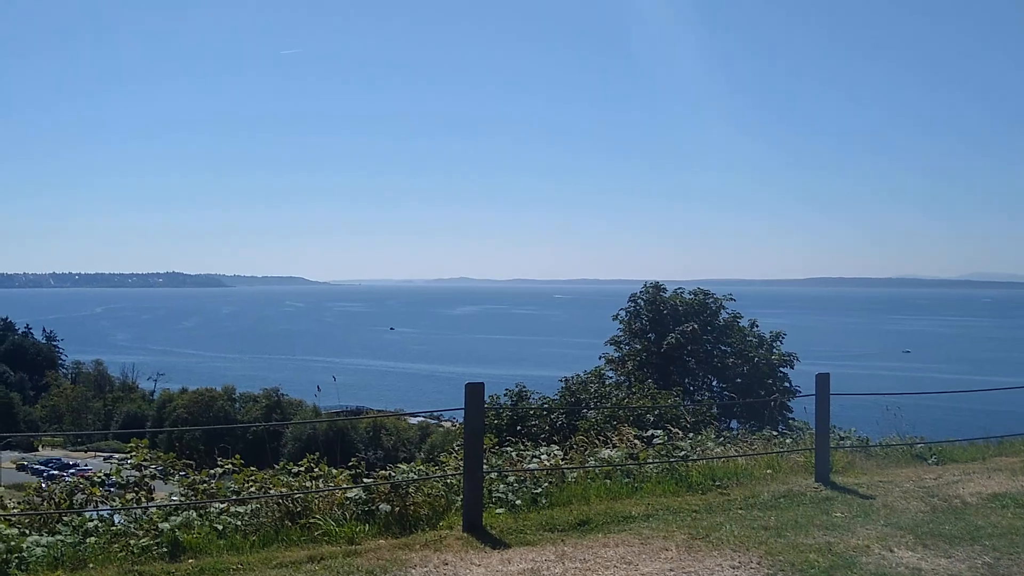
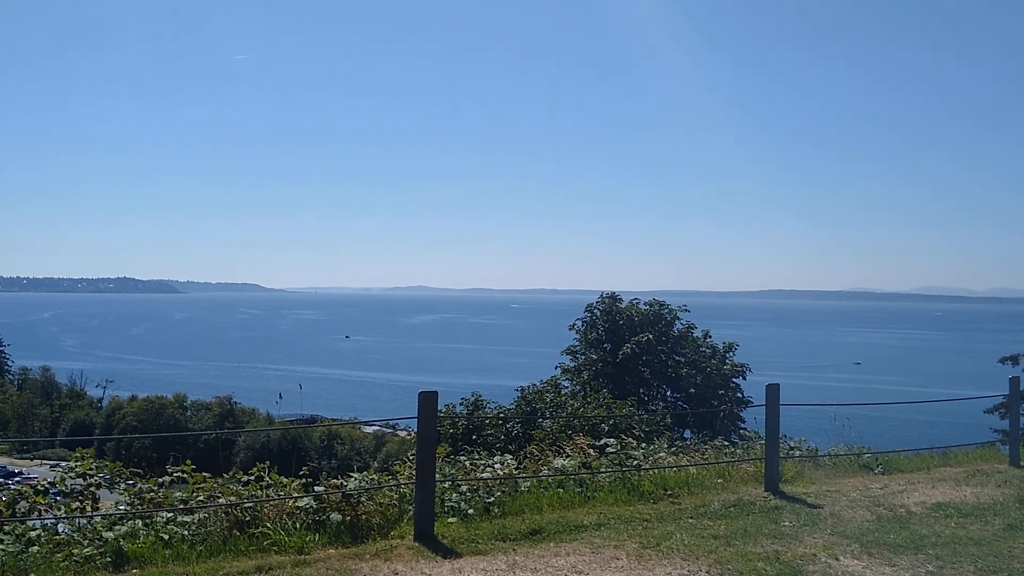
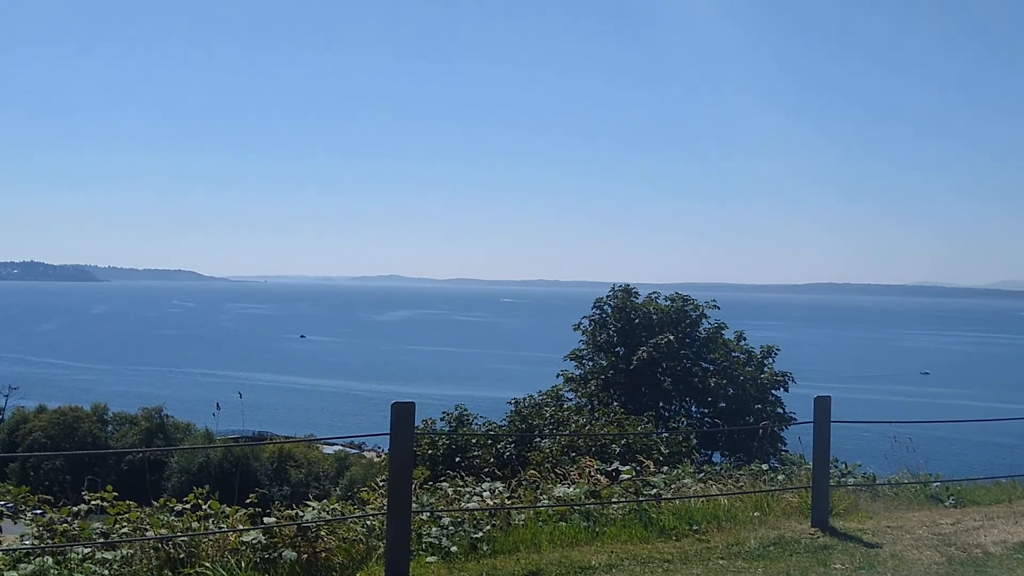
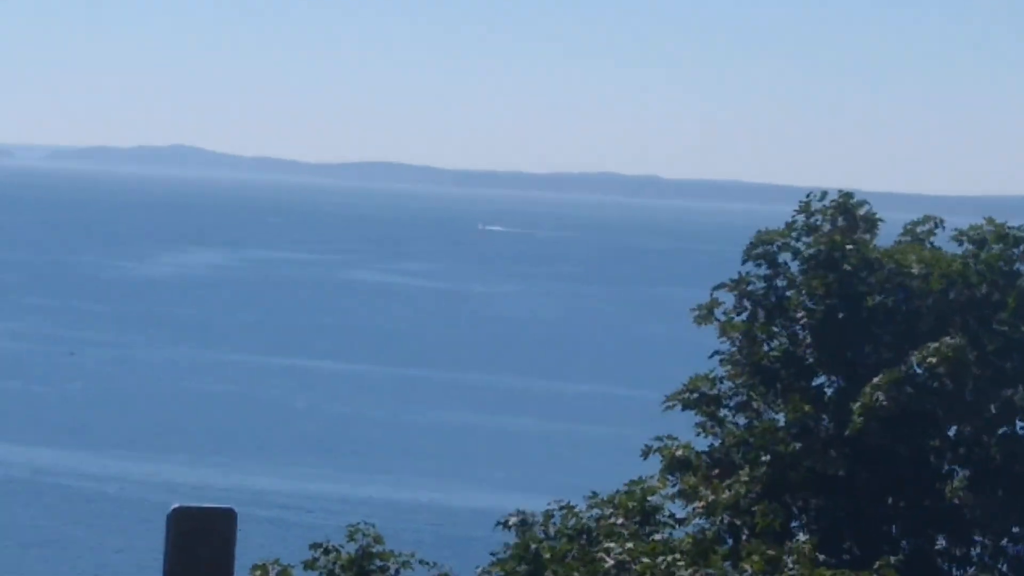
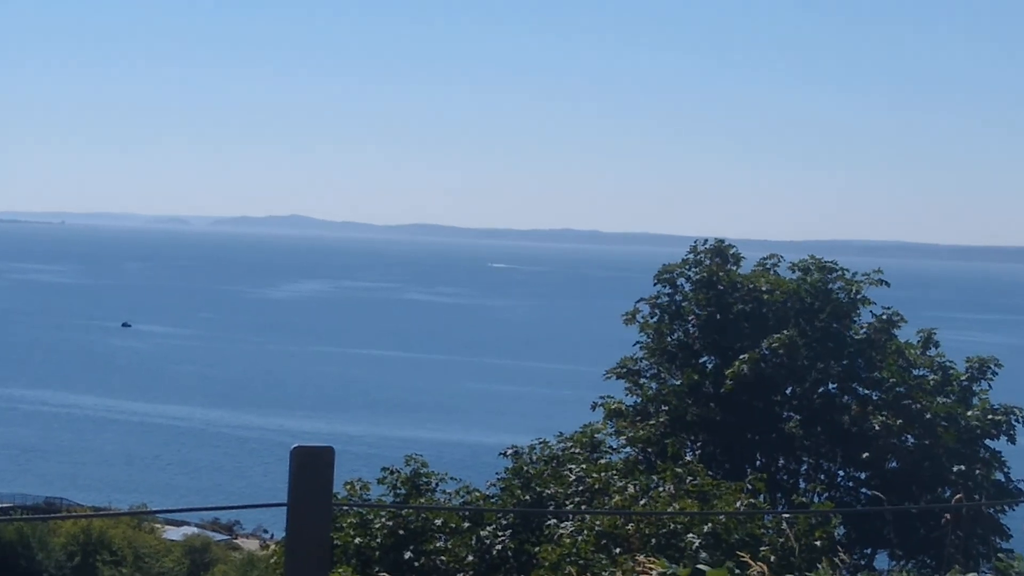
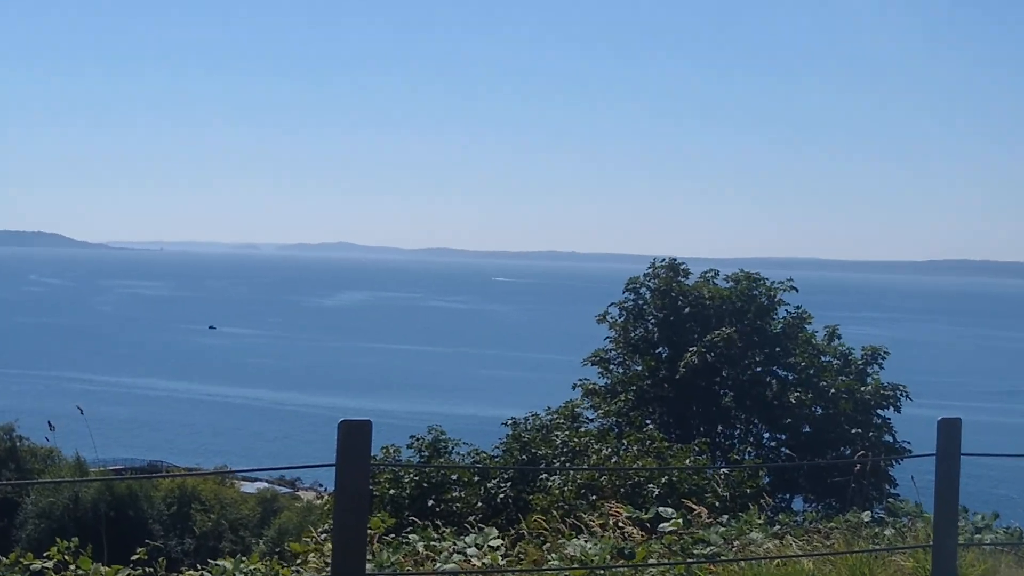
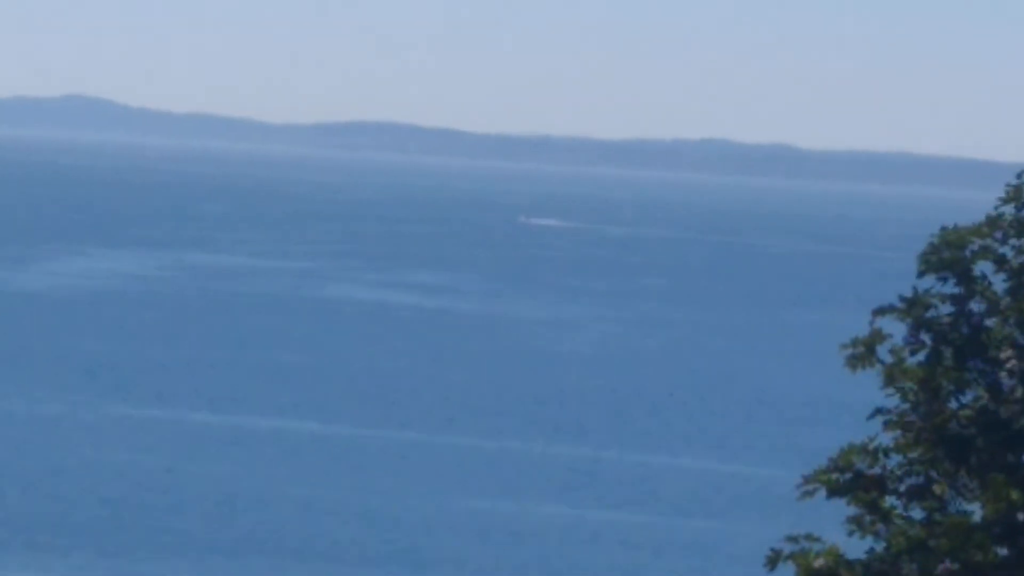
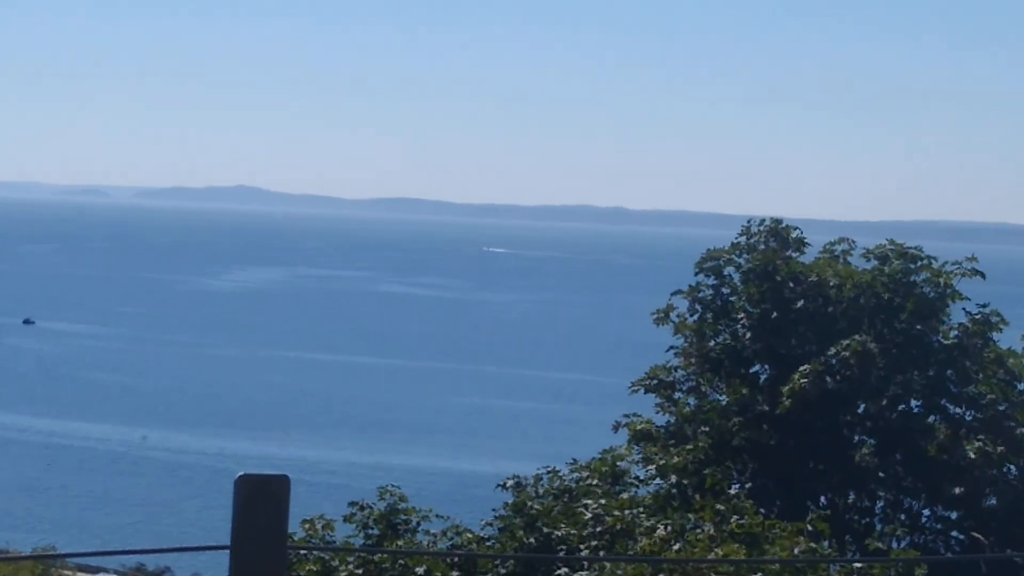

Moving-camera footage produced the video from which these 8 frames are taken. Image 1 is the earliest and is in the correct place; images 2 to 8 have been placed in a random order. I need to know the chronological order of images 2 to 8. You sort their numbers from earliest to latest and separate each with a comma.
2, 3, 6, 5, 8, 4, 7
